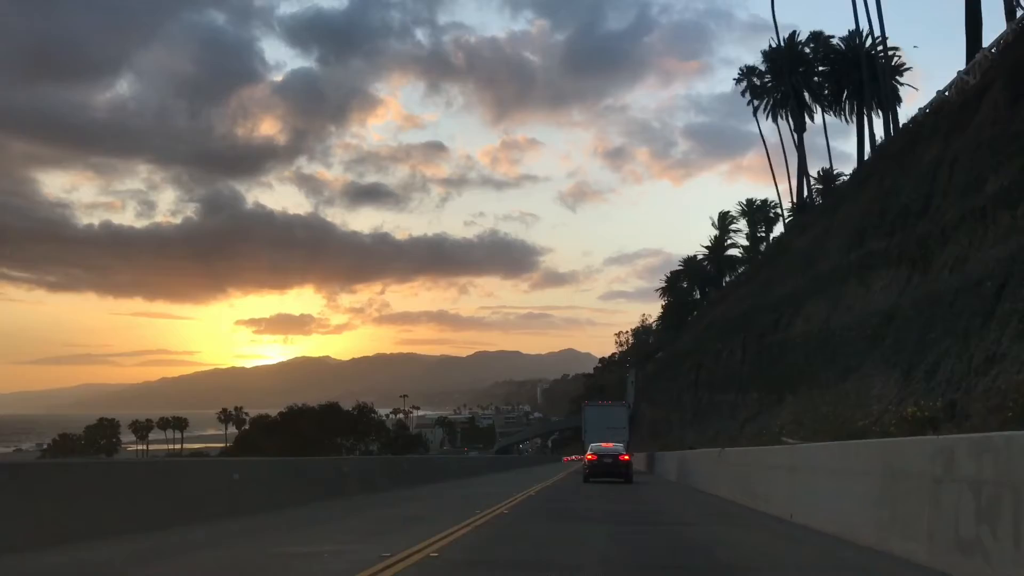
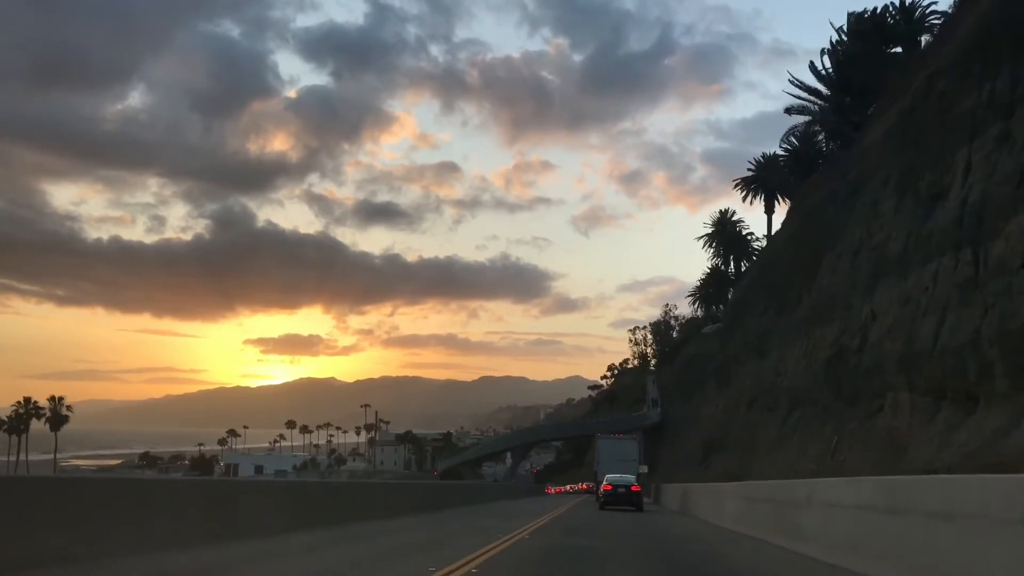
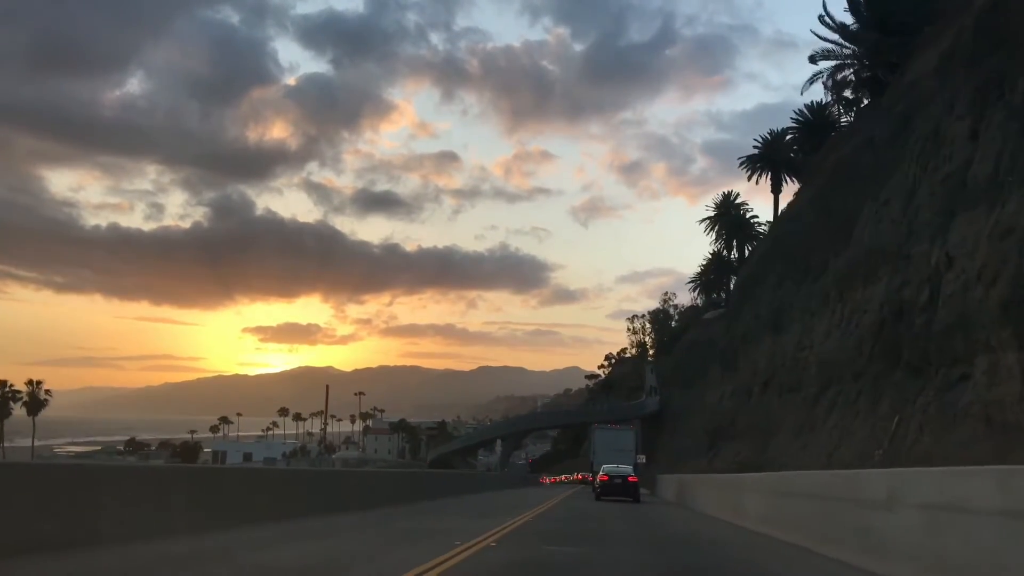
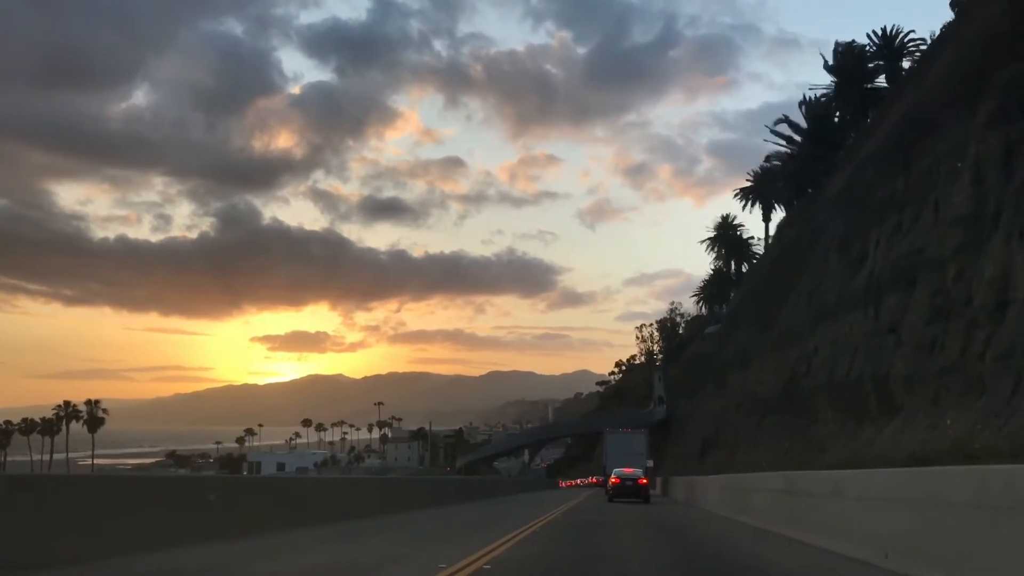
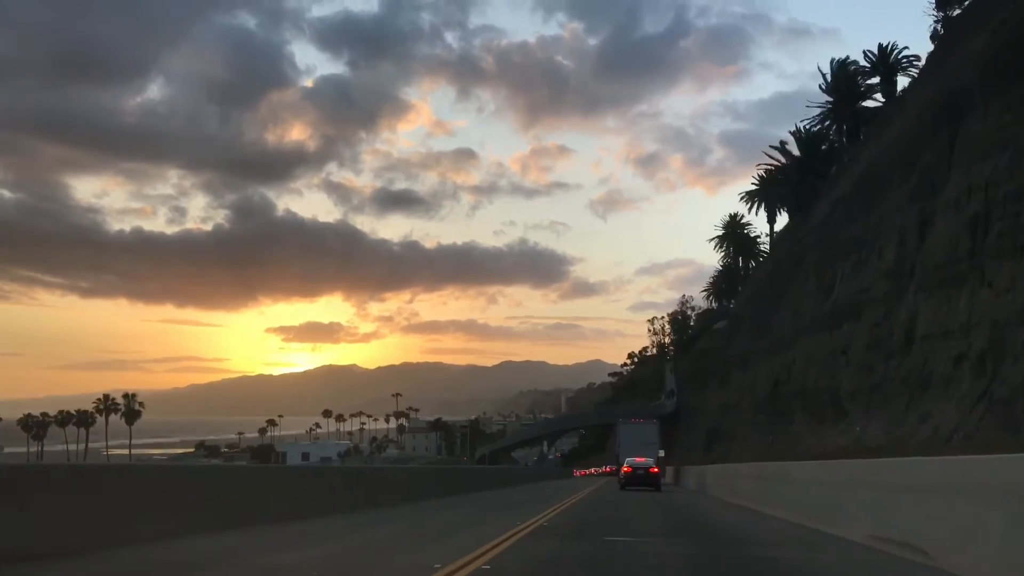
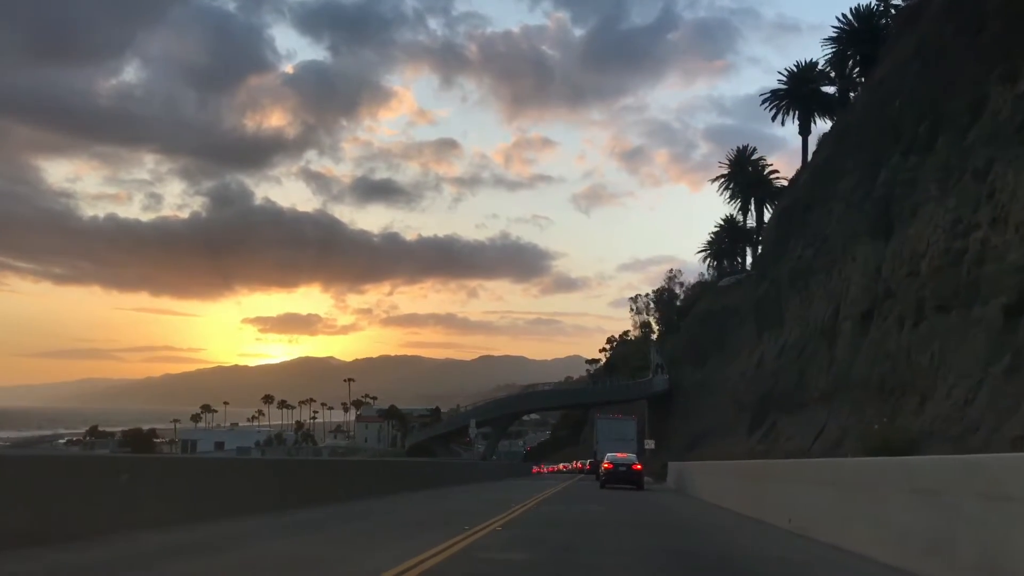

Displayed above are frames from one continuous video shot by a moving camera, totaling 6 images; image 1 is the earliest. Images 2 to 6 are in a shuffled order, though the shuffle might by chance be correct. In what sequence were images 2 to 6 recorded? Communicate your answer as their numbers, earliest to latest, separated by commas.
5, 4, 2, 3, 6
